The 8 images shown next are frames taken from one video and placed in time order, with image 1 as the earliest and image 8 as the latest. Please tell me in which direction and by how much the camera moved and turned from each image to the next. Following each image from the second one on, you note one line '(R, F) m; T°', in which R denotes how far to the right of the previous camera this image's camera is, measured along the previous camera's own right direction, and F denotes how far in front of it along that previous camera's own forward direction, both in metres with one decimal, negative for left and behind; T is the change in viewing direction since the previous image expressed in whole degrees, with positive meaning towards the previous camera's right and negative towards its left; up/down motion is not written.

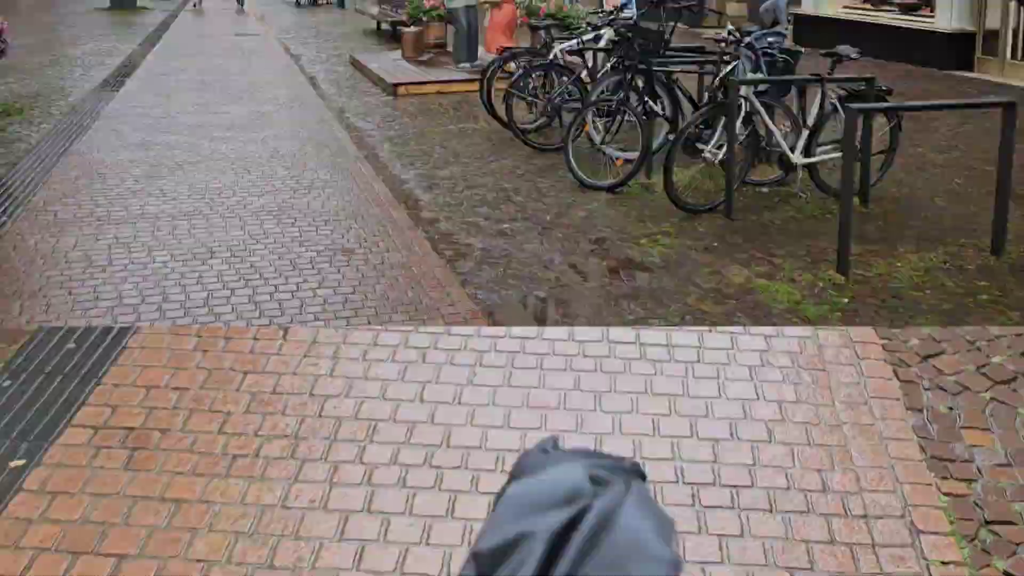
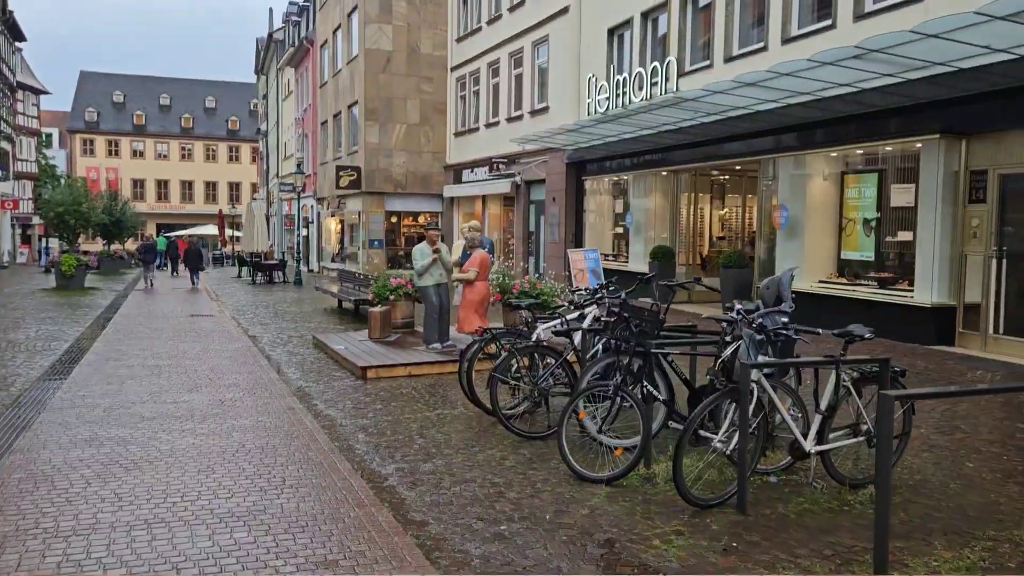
(-0.2, +0.2) m; +4°
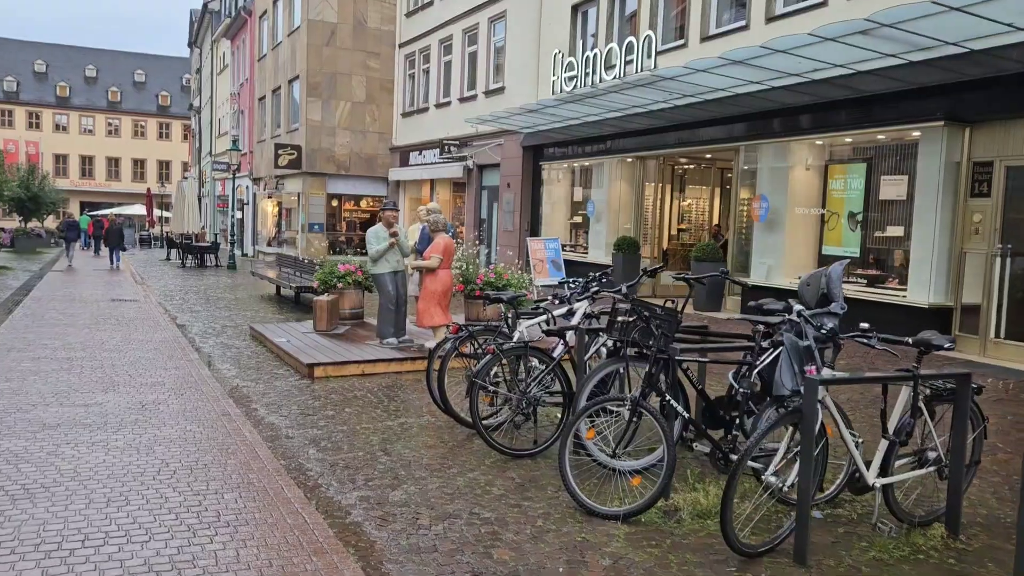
(-0.3, +0.8) m; +4°
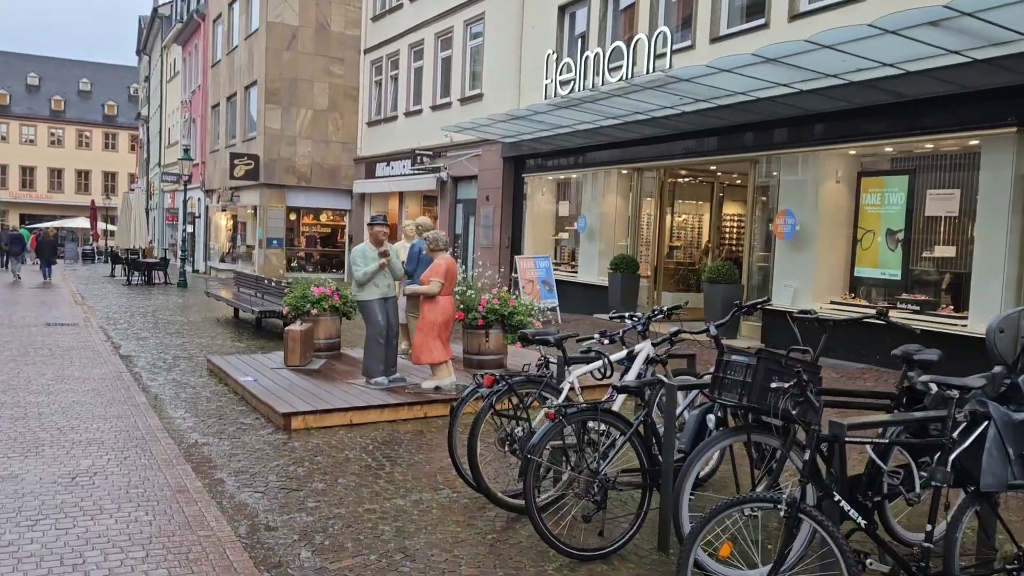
(-0.4, +1.2) m; +3°
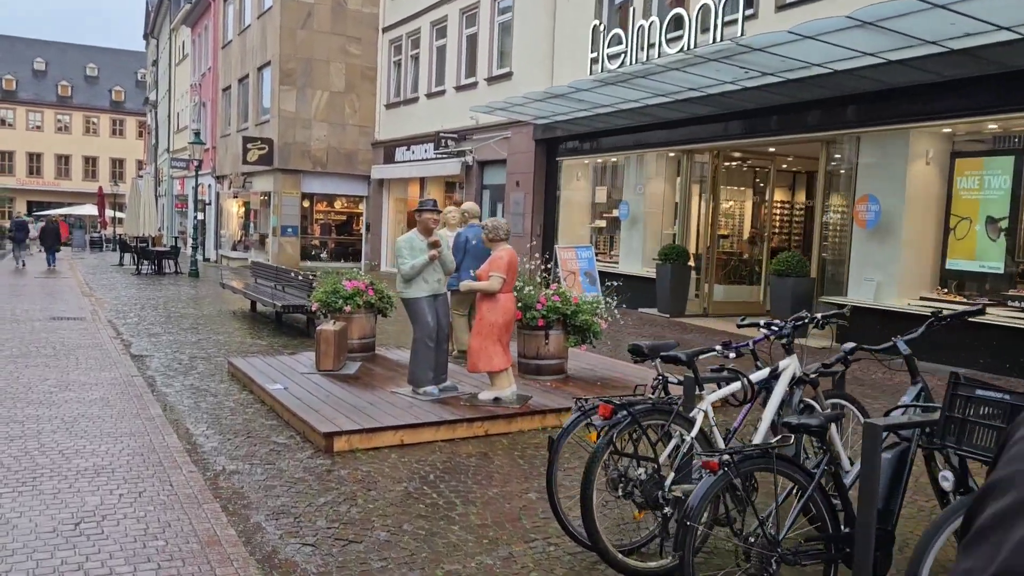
(-0.4, +0.8) m; 0°
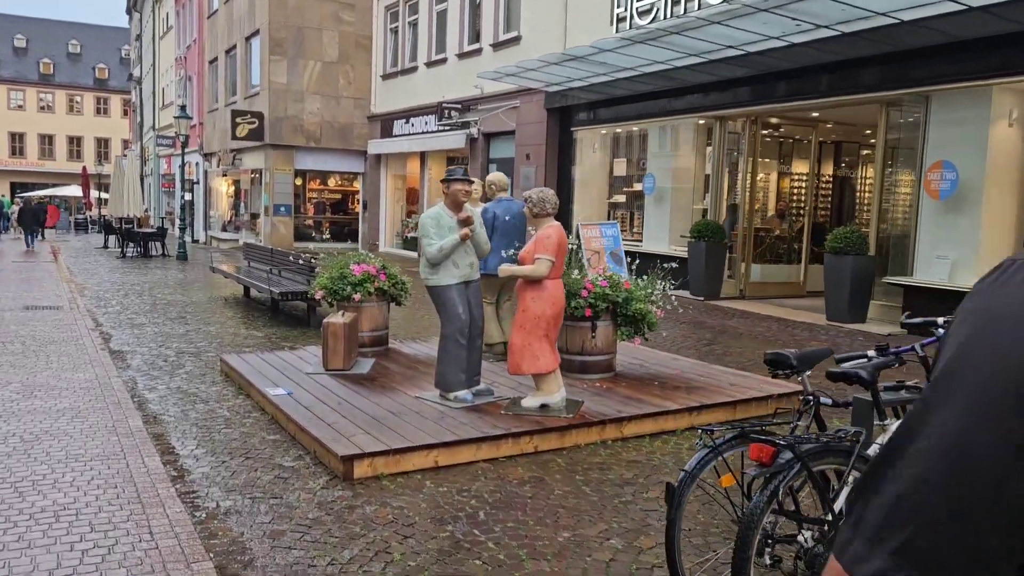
(-0.3, +0.9) m; +1°
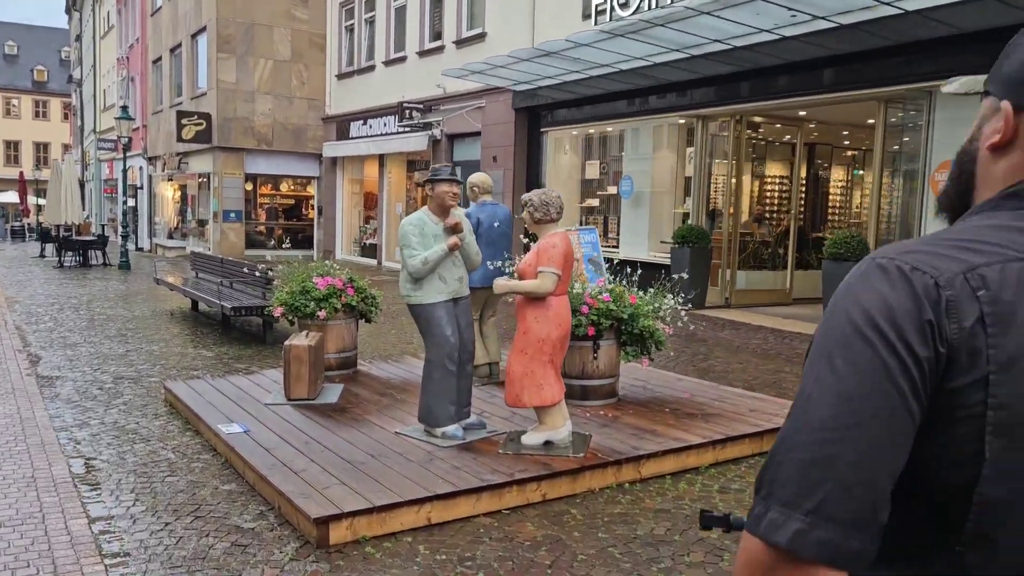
(-0.2, +0.7) m; +3°
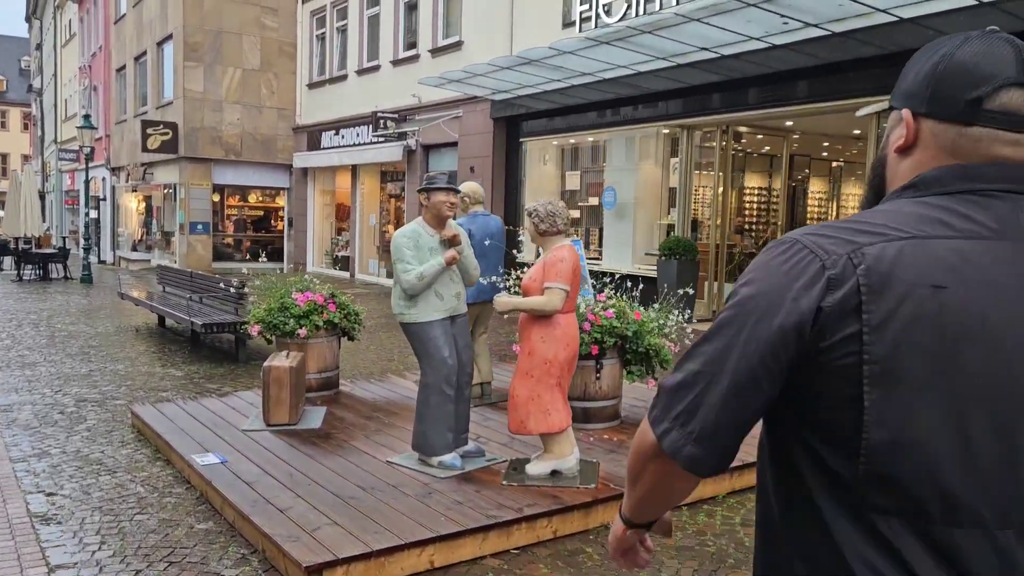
(-0.1, +0.3) m; +2°
